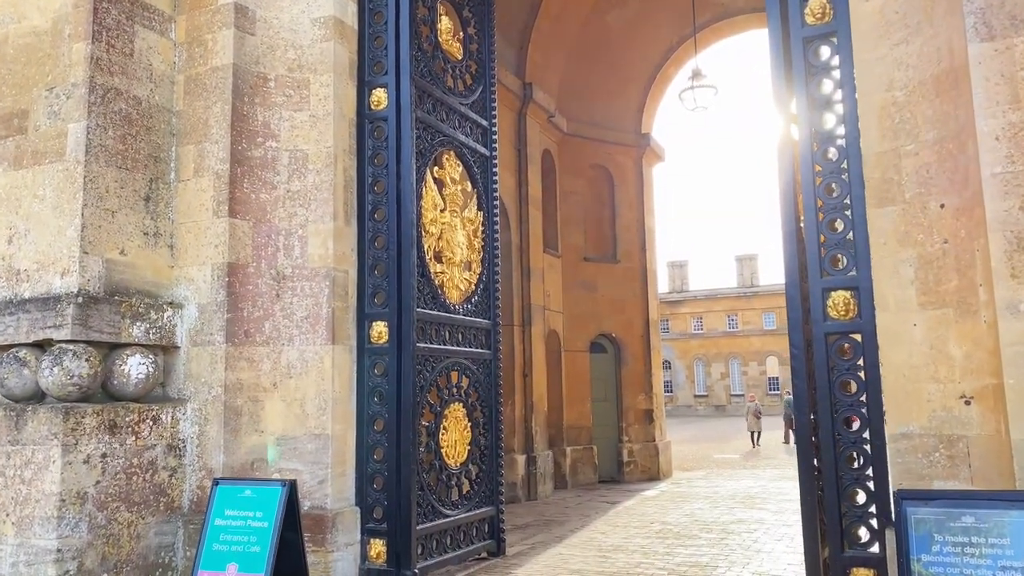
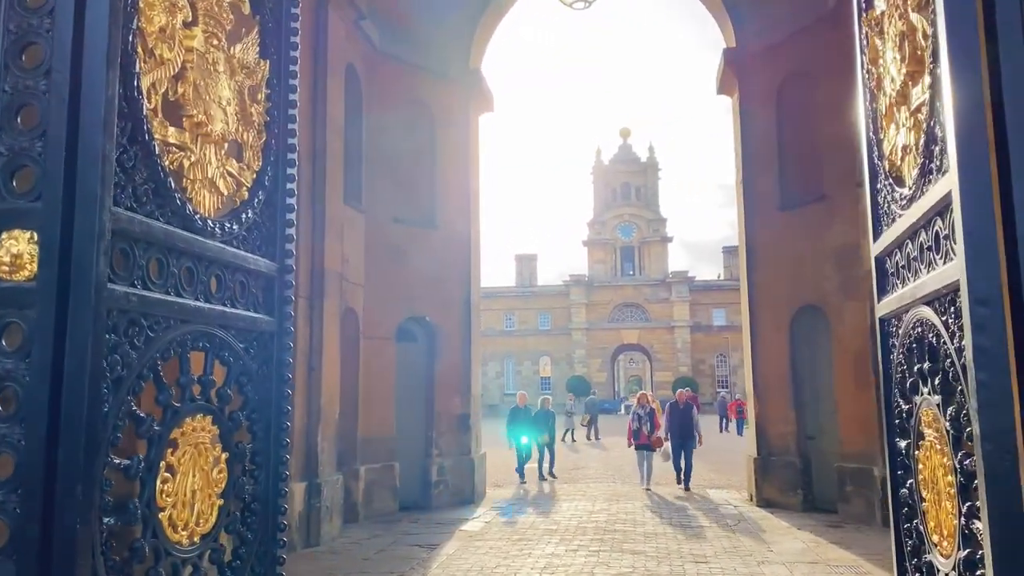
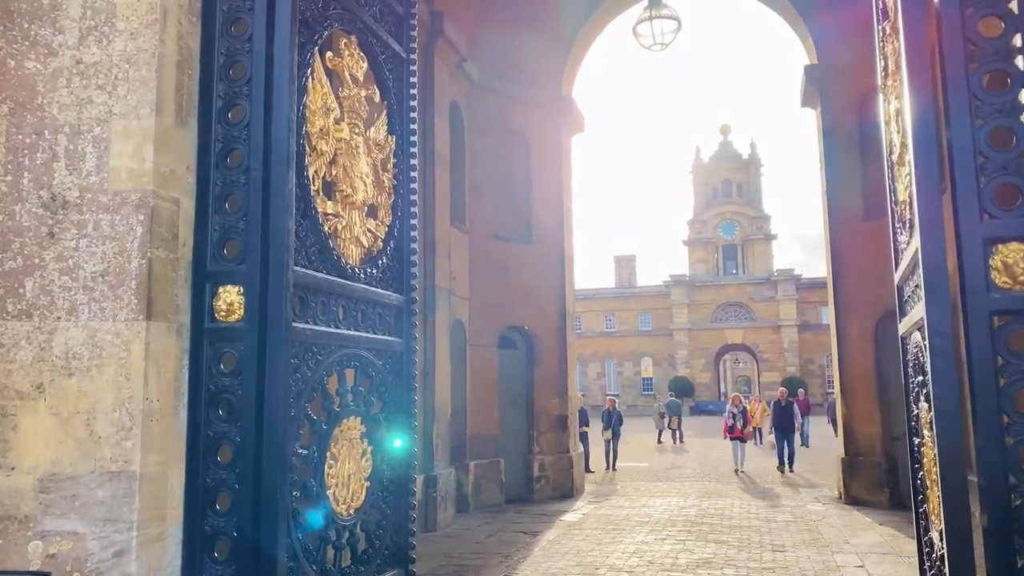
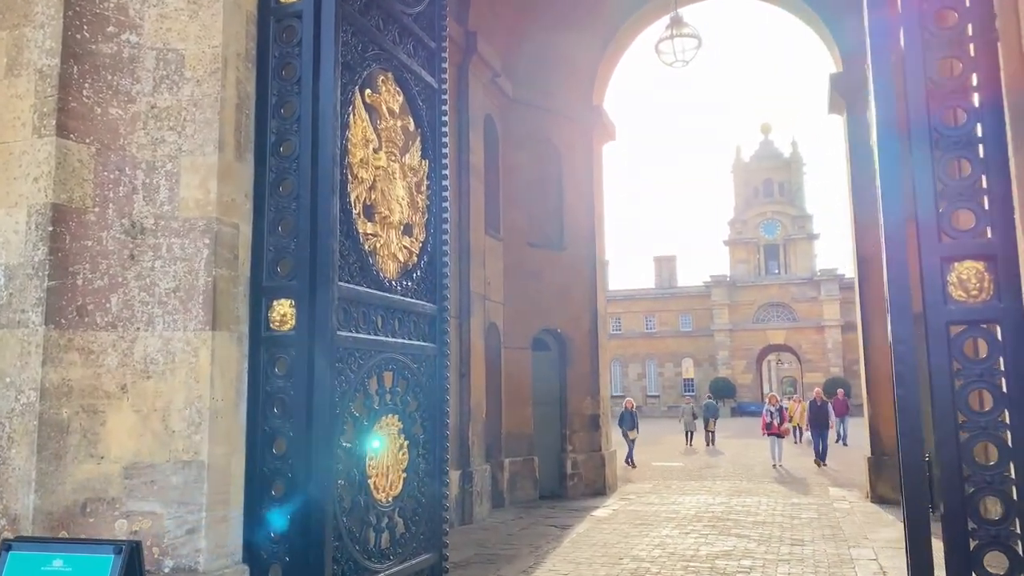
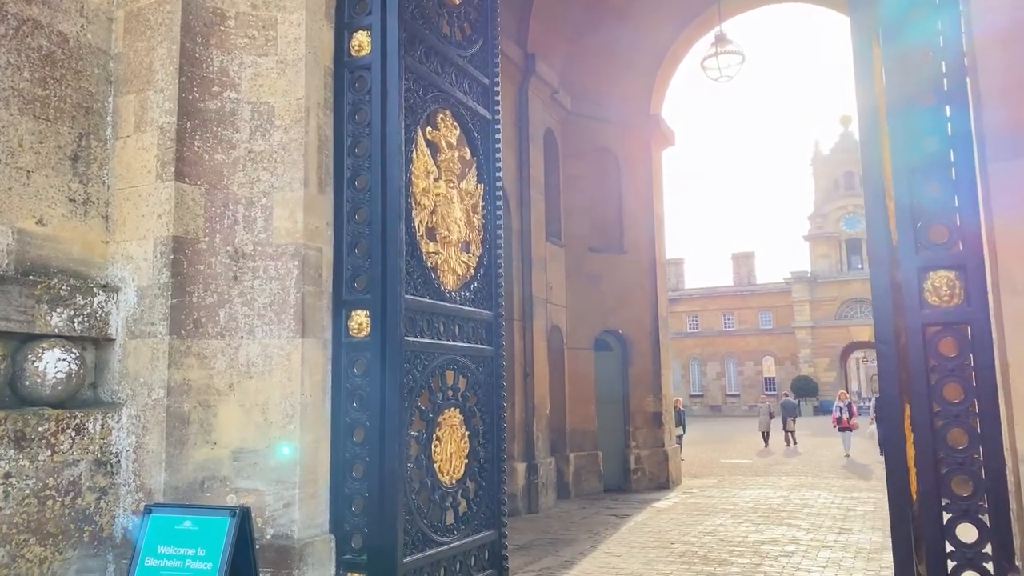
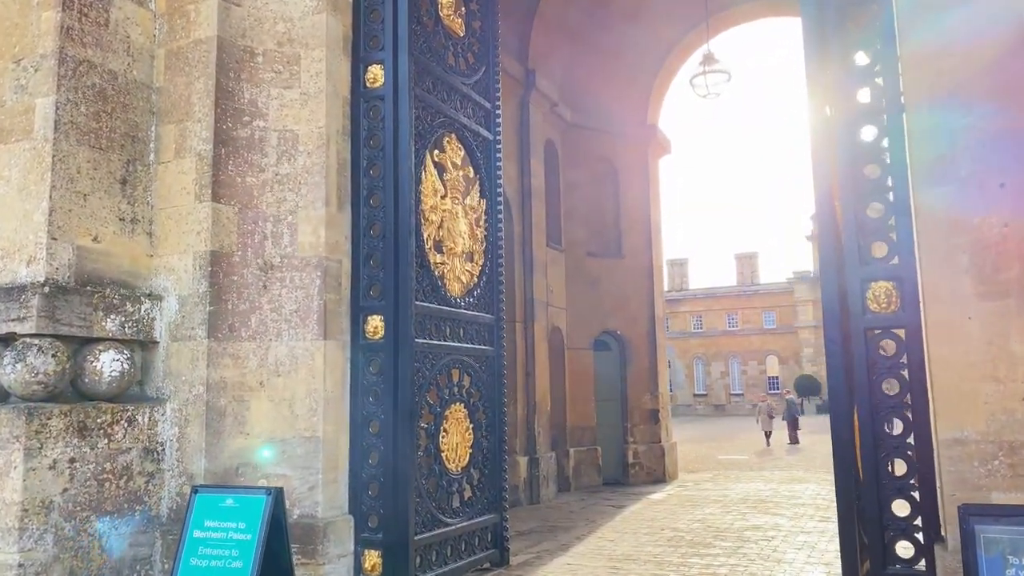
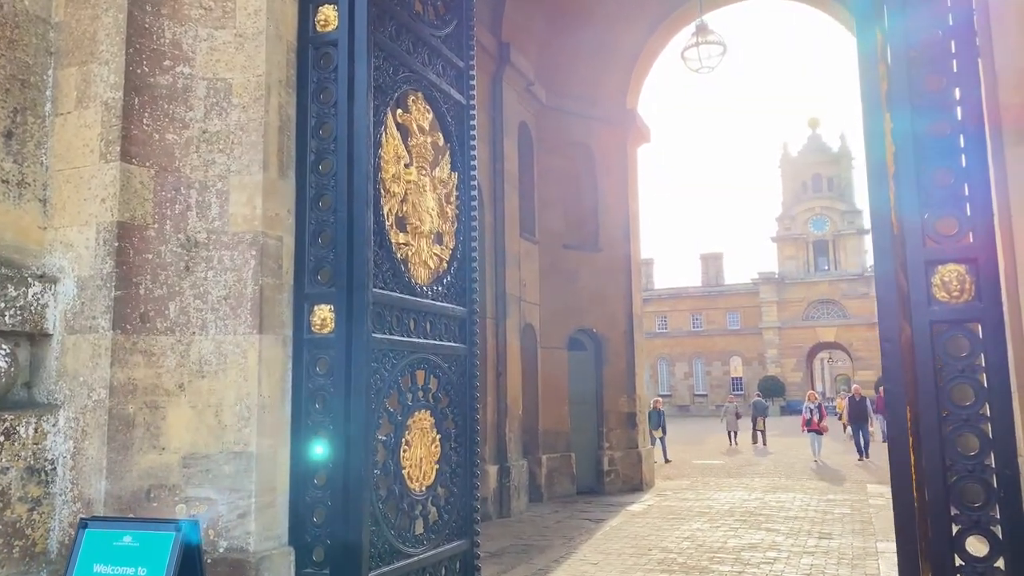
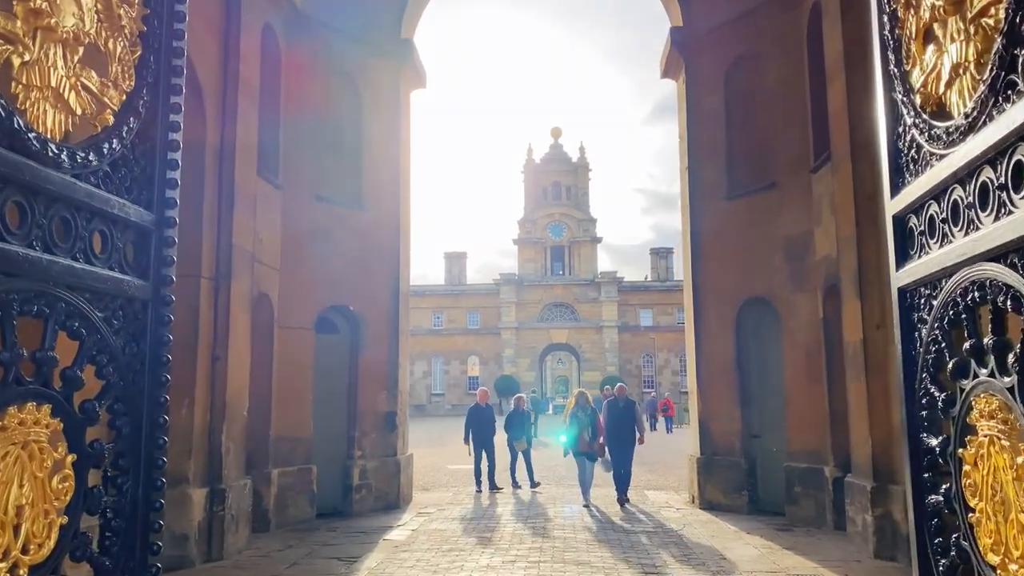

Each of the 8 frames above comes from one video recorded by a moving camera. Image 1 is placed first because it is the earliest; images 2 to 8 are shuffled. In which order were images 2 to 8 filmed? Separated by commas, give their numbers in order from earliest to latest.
6, 5, 7, 4, 3, 2, 8
